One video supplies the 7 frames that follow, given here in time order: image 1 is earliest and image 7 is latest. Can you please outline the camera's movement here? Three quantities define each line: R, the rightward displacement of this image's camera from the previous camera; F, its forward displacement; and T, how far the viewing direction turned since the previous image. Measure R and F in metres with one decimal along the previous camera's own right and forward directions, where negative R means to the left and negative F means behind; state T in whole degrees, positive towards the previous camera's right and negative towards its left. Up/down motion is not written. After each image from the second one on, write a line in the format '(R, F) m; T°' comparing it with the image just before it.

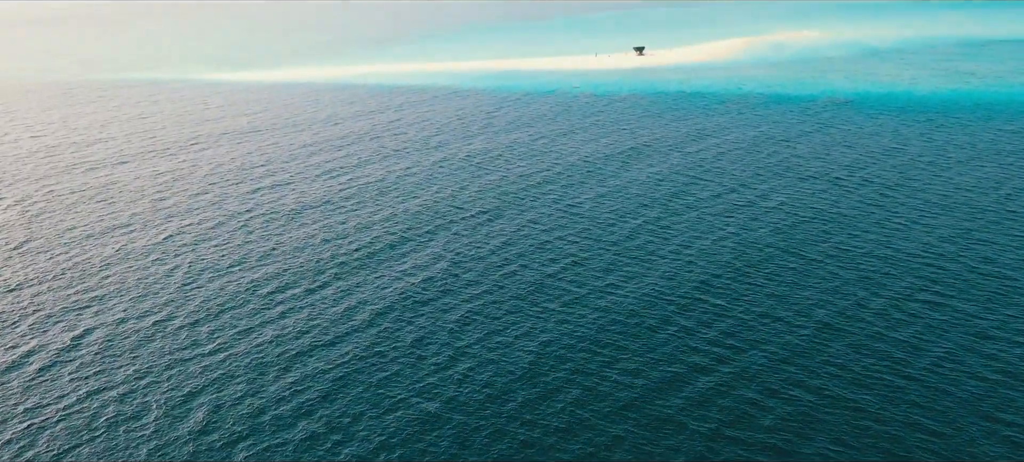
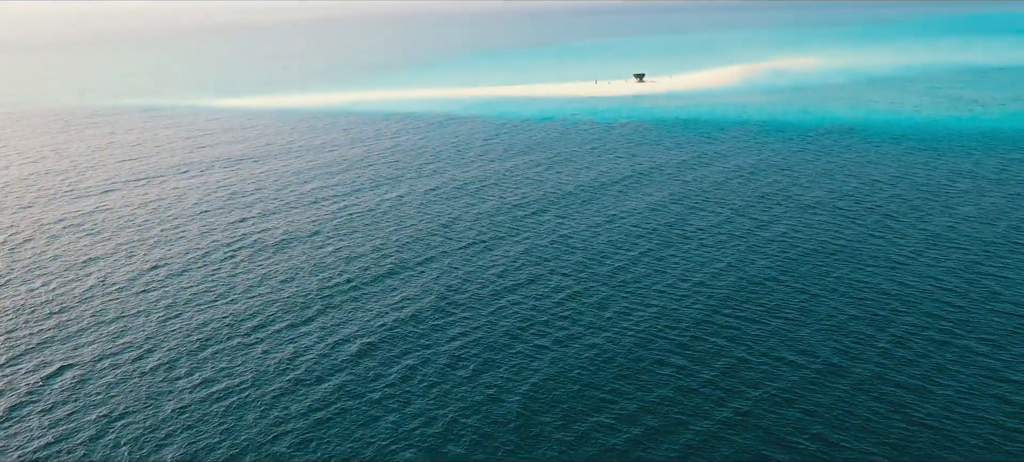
(+2.0, +0.7) m; -5°
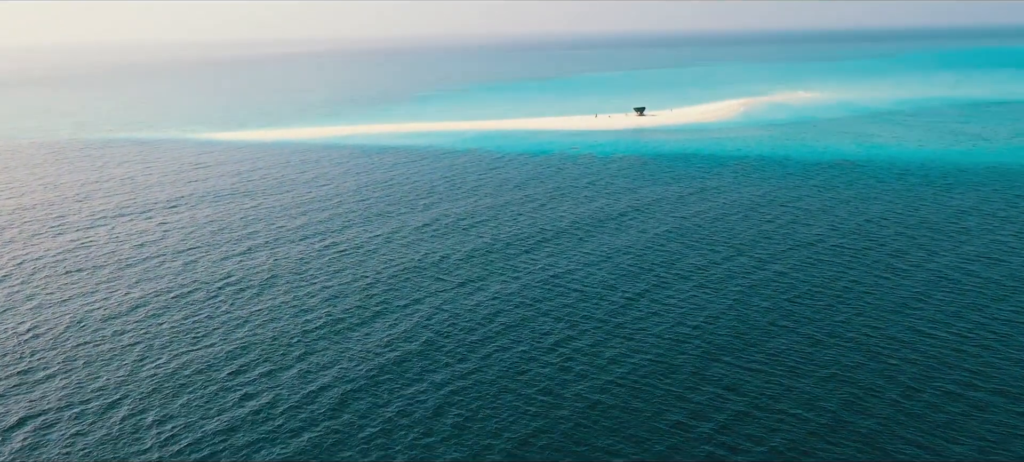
(+0.7, +1.9) m; 0°
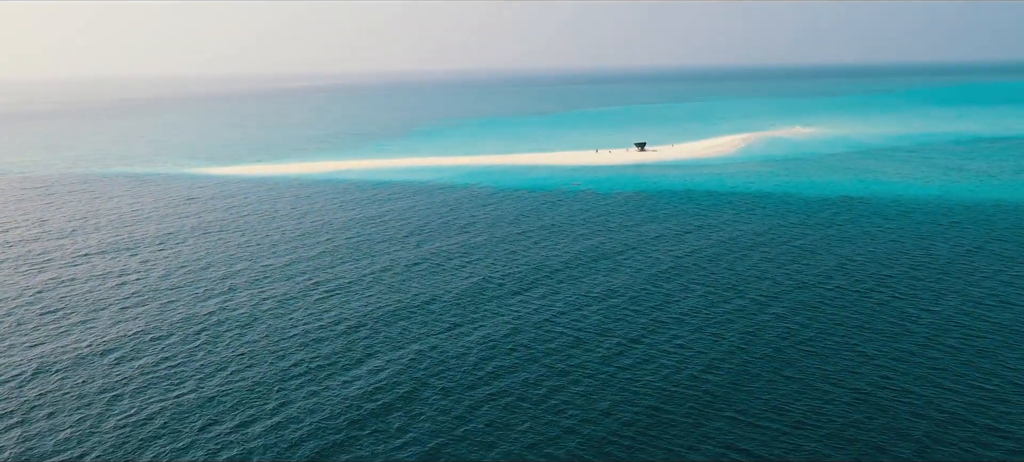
(+0.9, +2.0) m; 0°
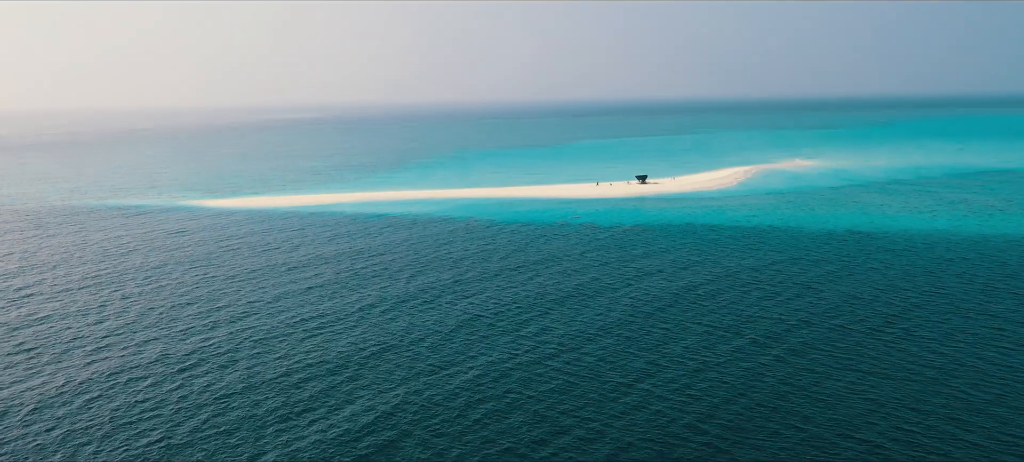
(+0.8, +2.0) m; 0°
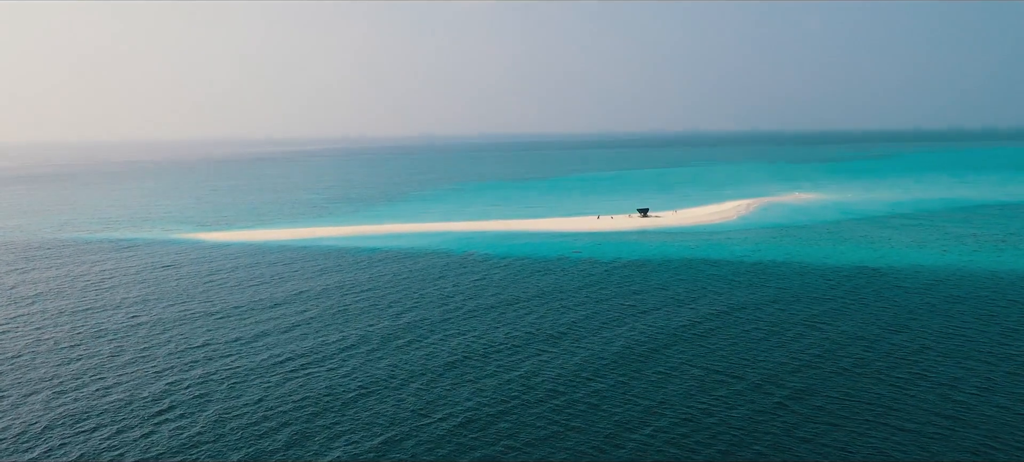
(+1.0, +2.1) m; 0°
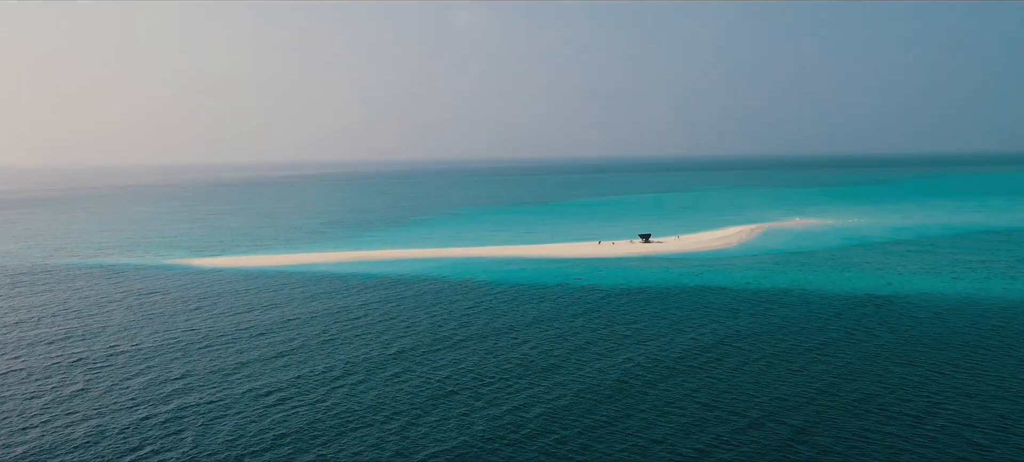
(+0.8, +1.8) m; 0°
